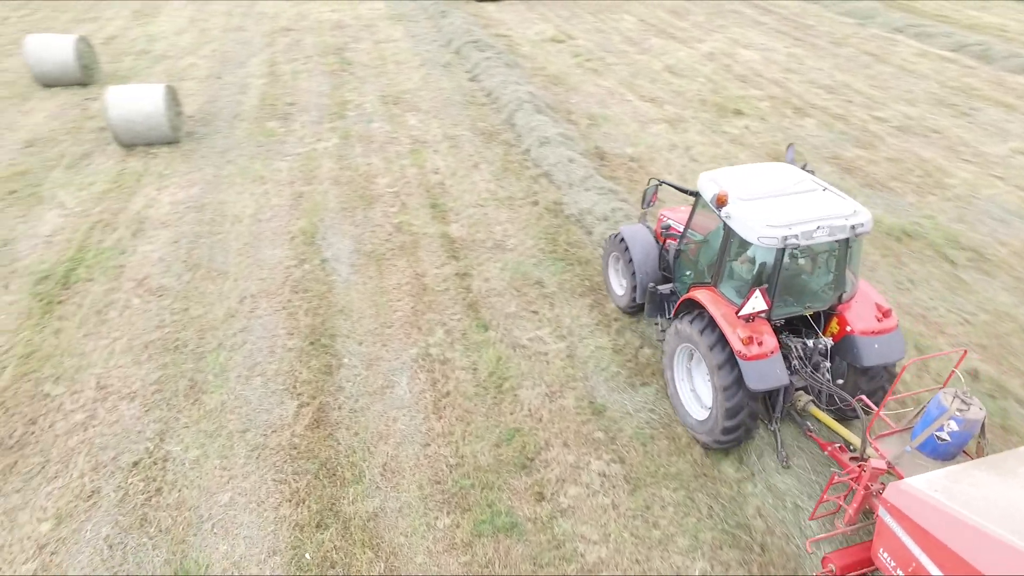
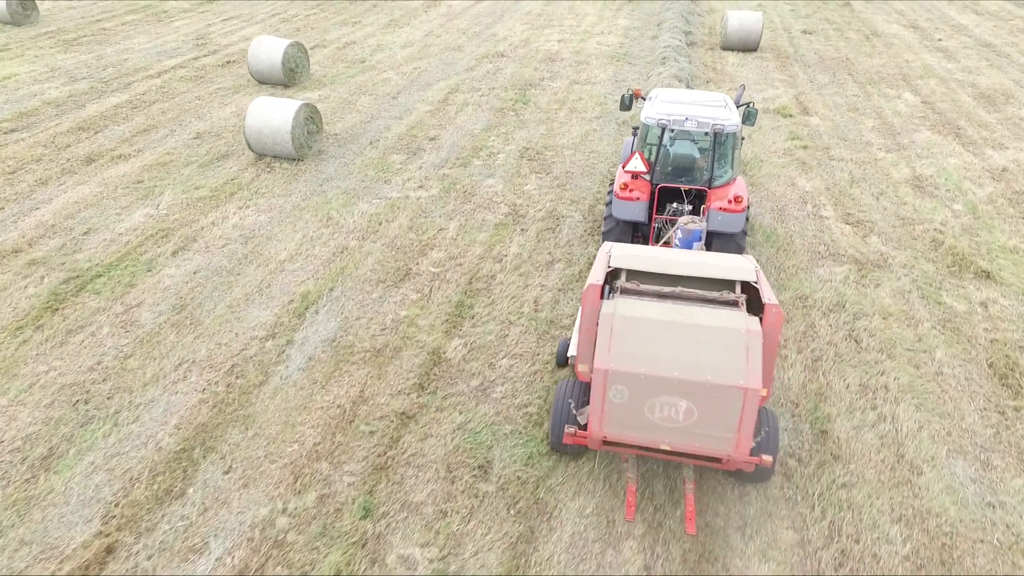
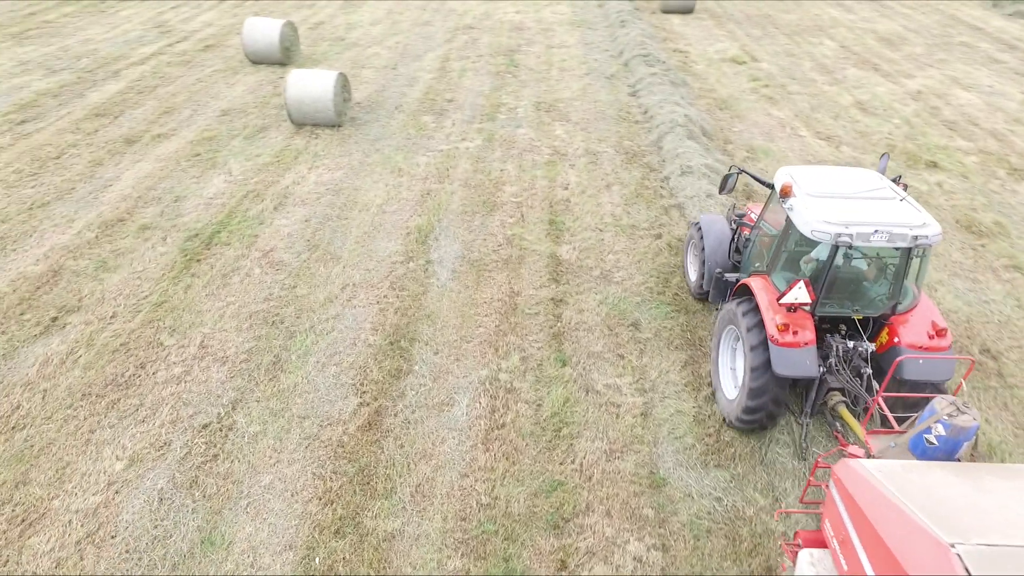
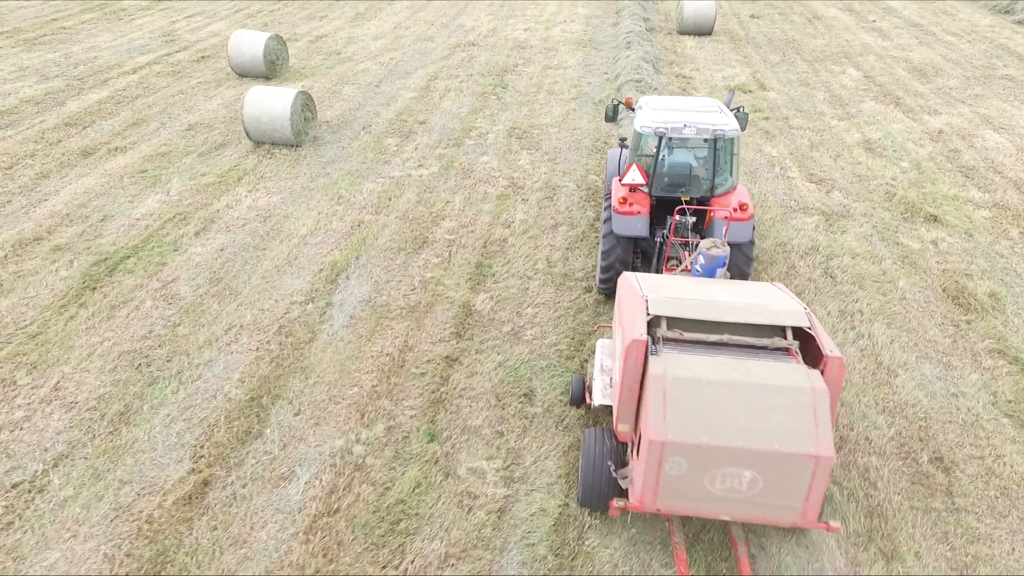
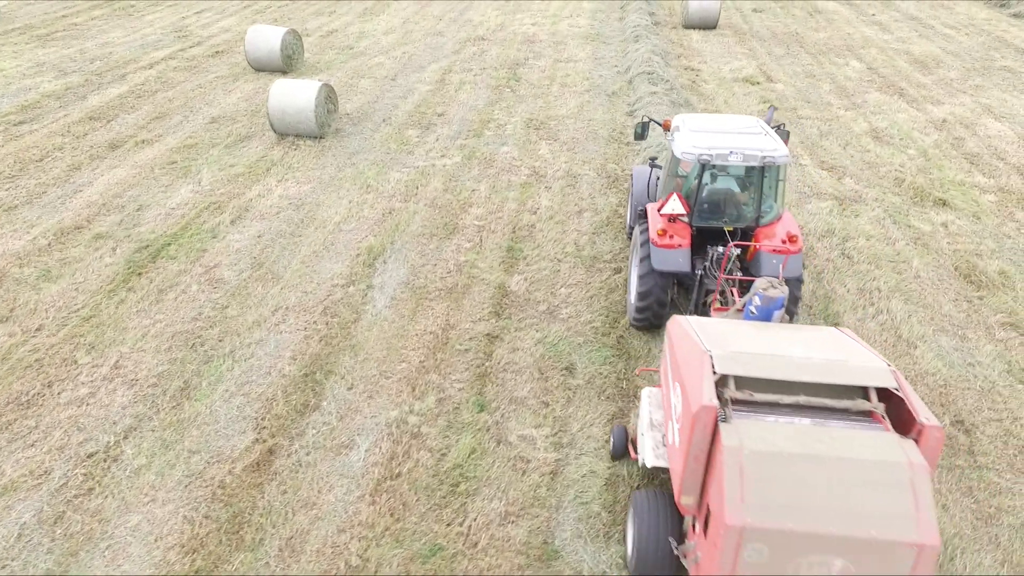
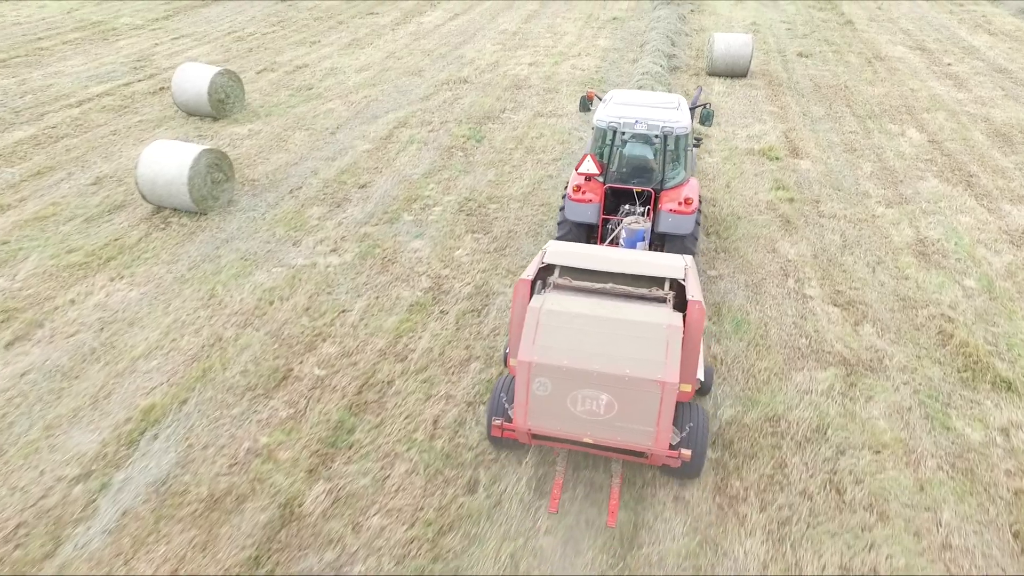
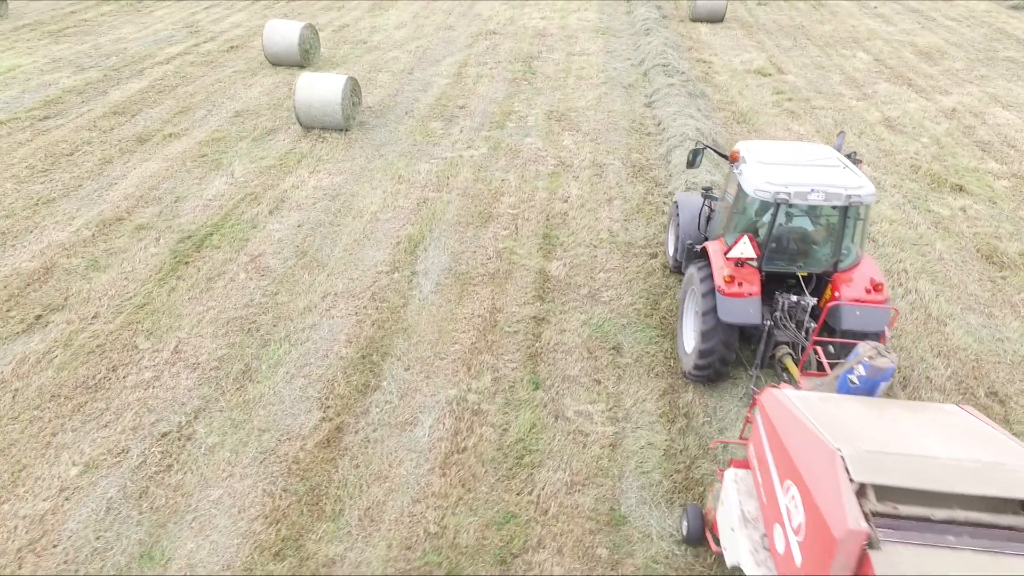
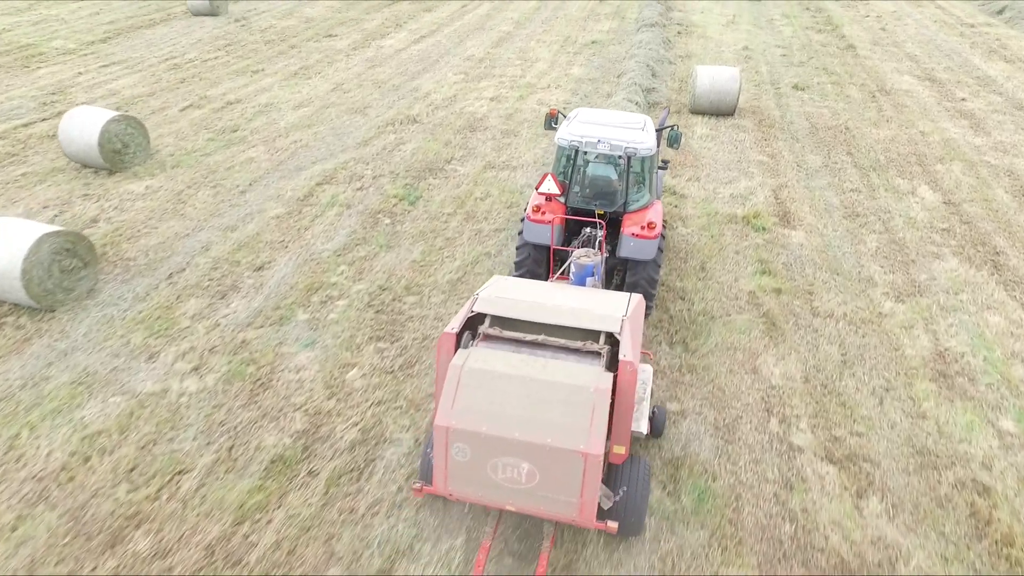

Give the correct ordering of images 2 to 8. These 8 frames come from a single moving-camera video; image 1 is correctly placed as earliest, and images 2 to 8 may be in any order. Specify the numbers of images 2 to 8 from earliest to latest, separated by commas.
3, 7, 5, 4, 2, 6, 8
